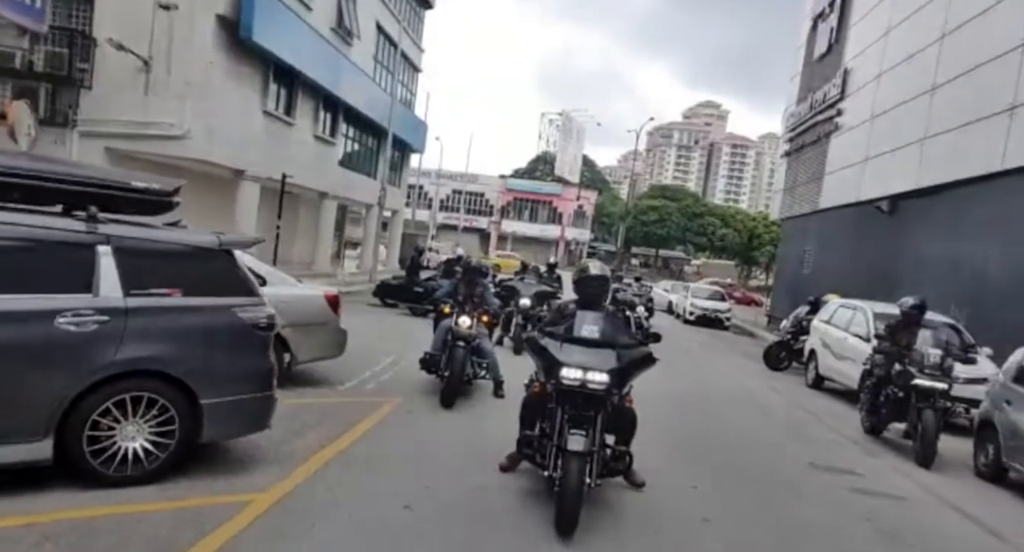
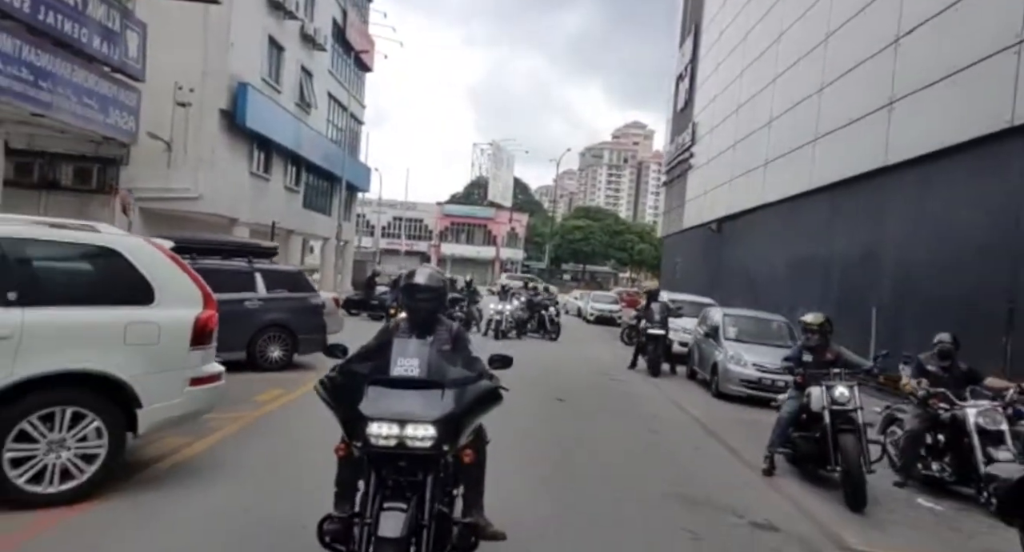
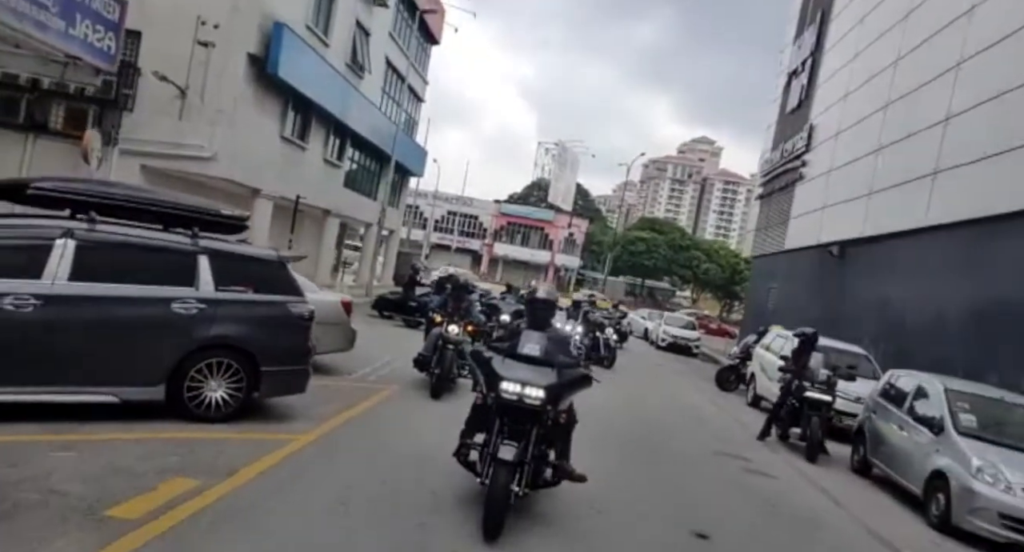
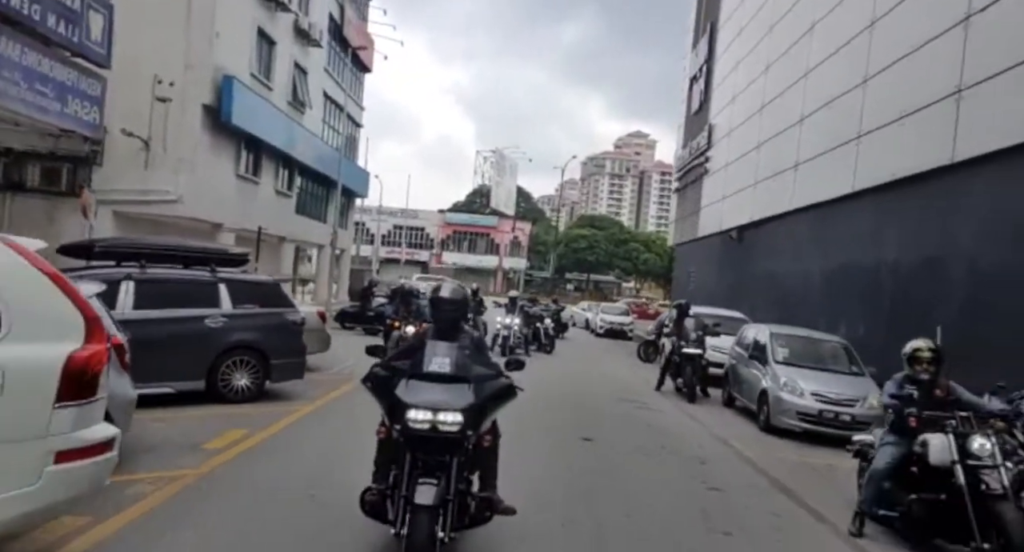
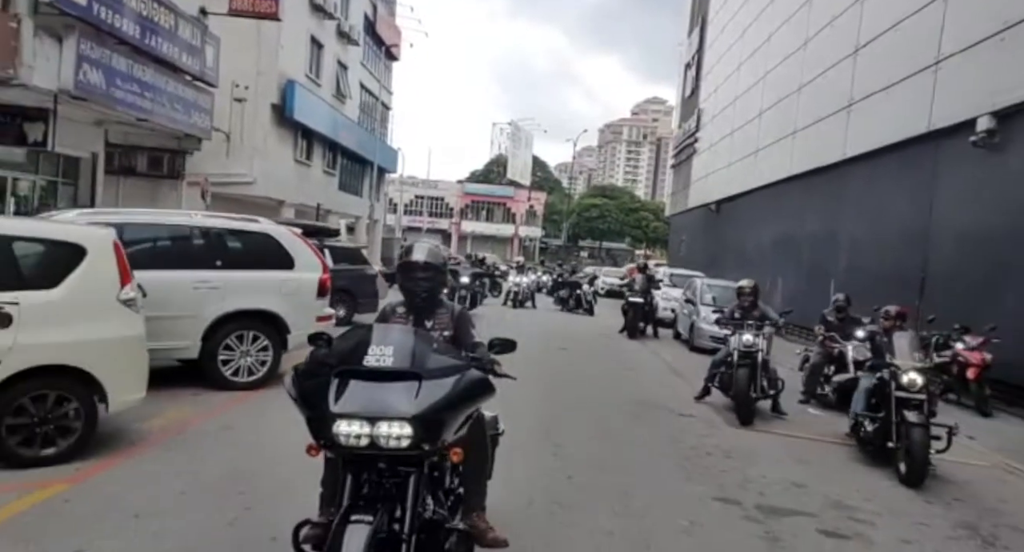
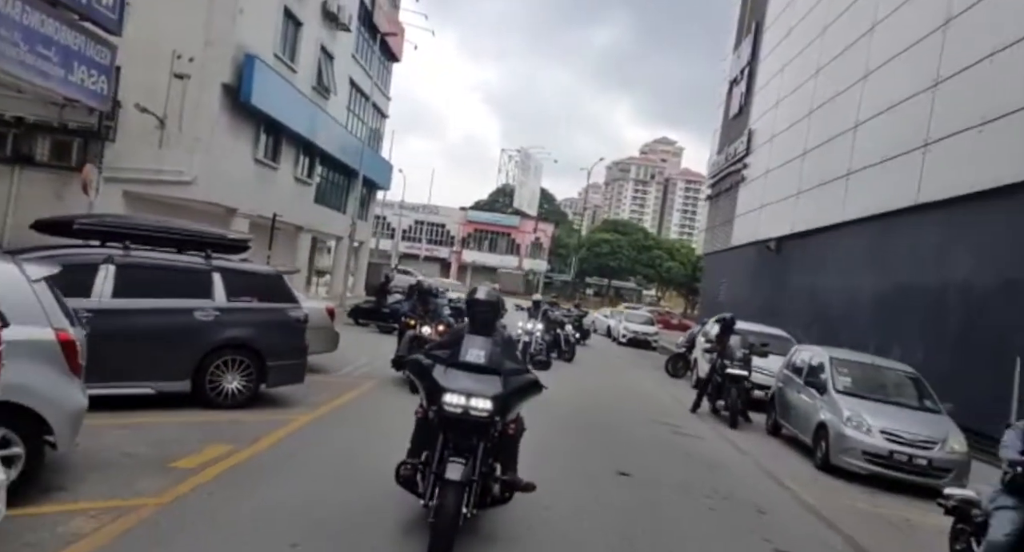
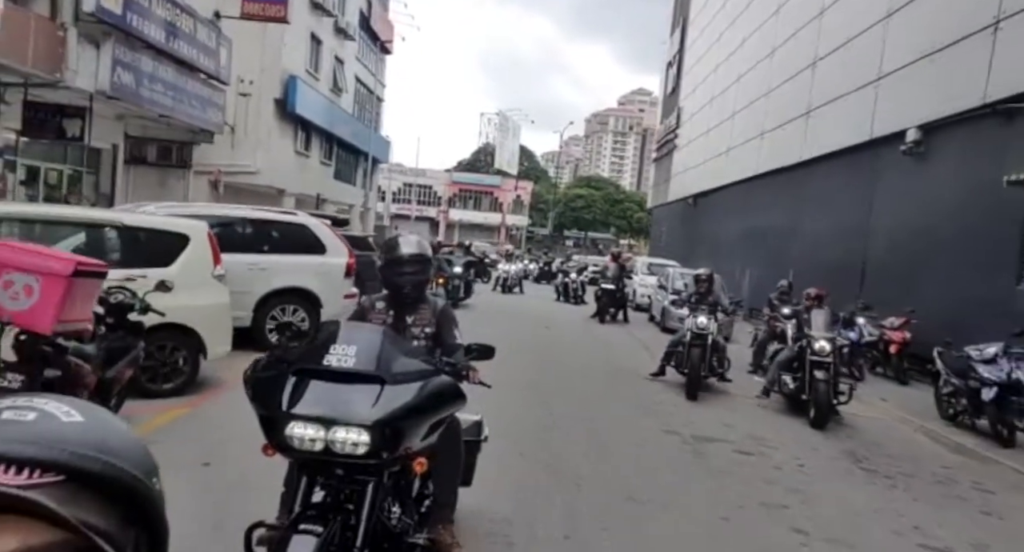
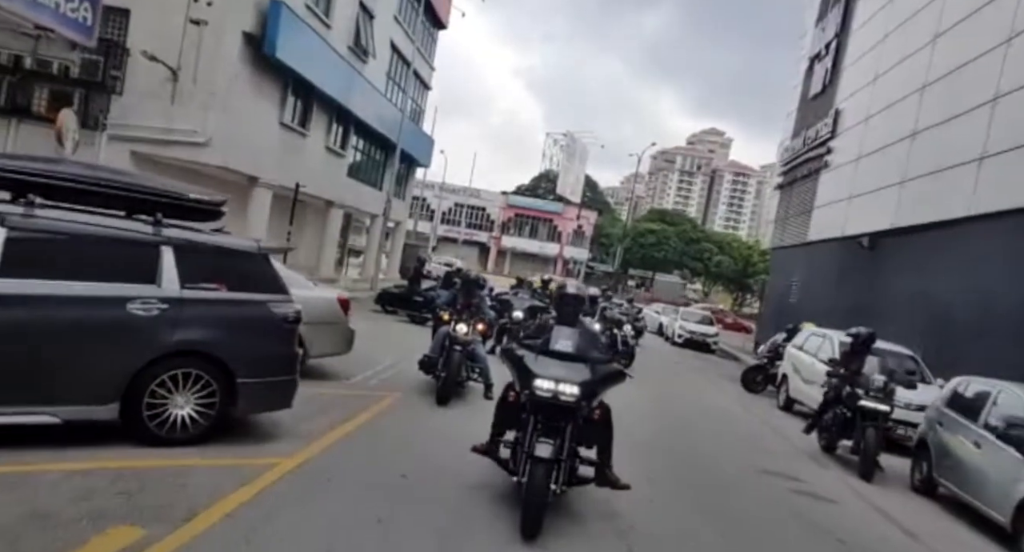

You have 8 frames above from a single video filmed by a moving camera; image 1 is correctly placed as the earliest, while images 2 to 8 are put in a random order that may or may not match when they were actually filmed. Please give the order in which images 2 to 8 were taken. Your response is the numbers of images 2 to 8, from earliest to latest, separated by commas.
8, 3, 6, 4, 2, 5, 7
